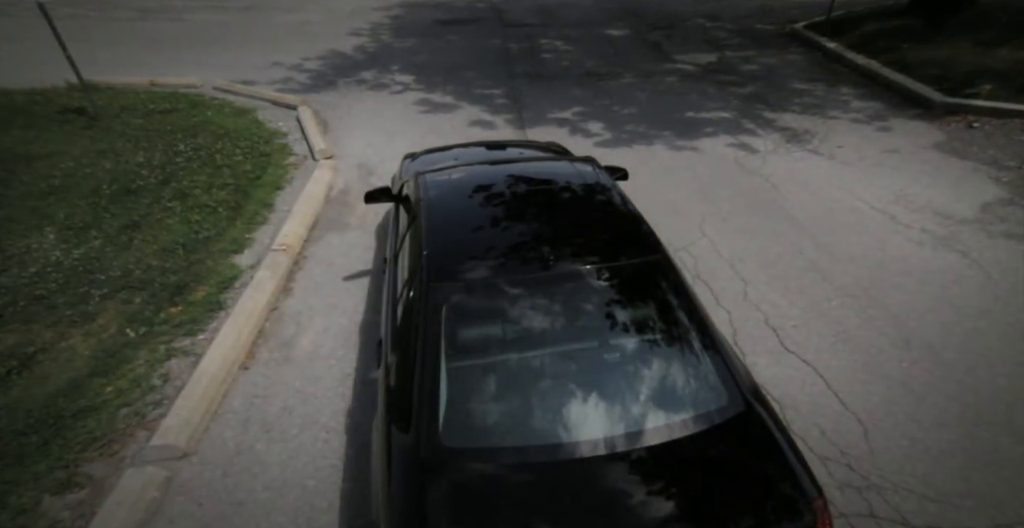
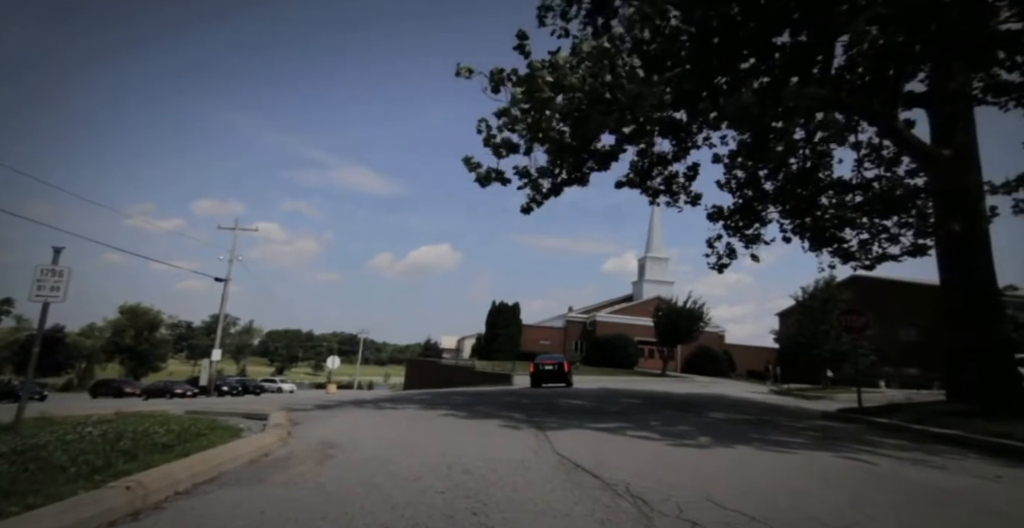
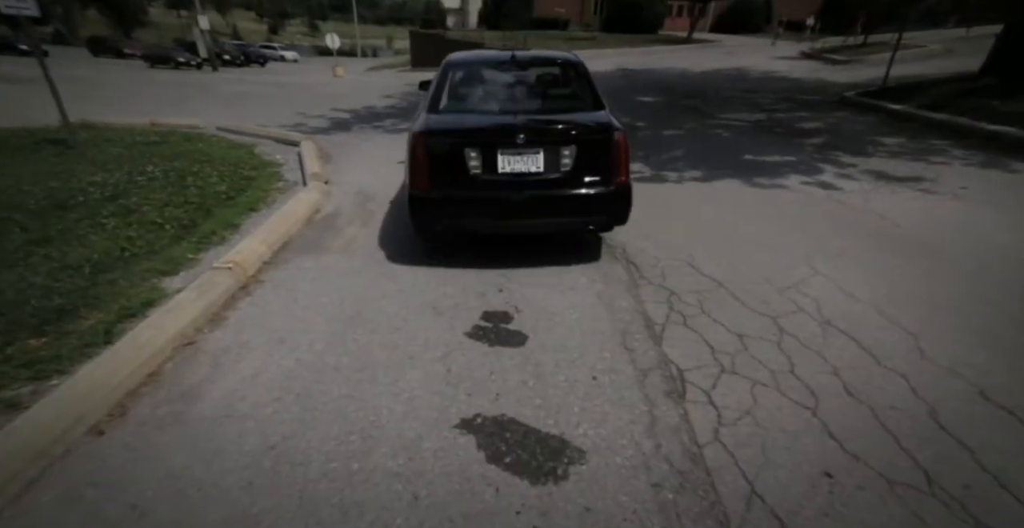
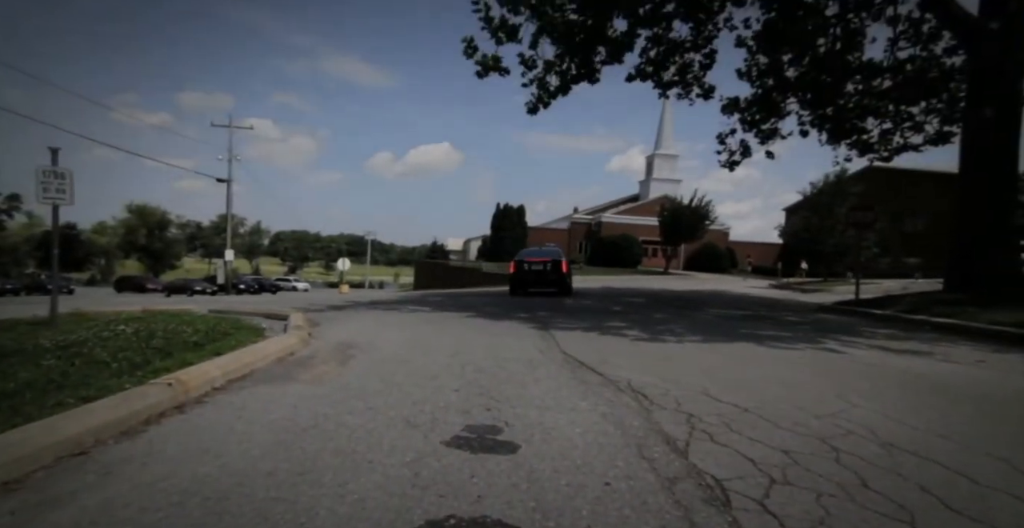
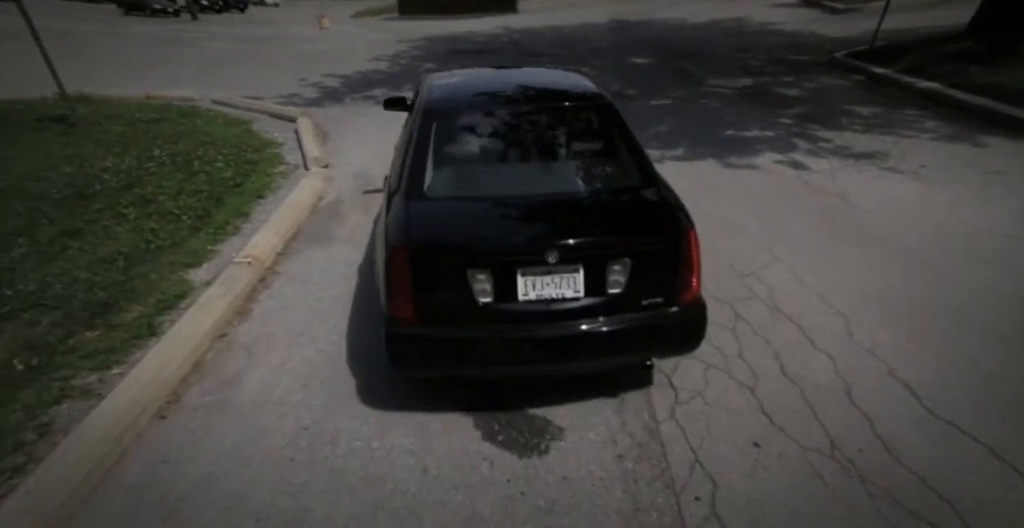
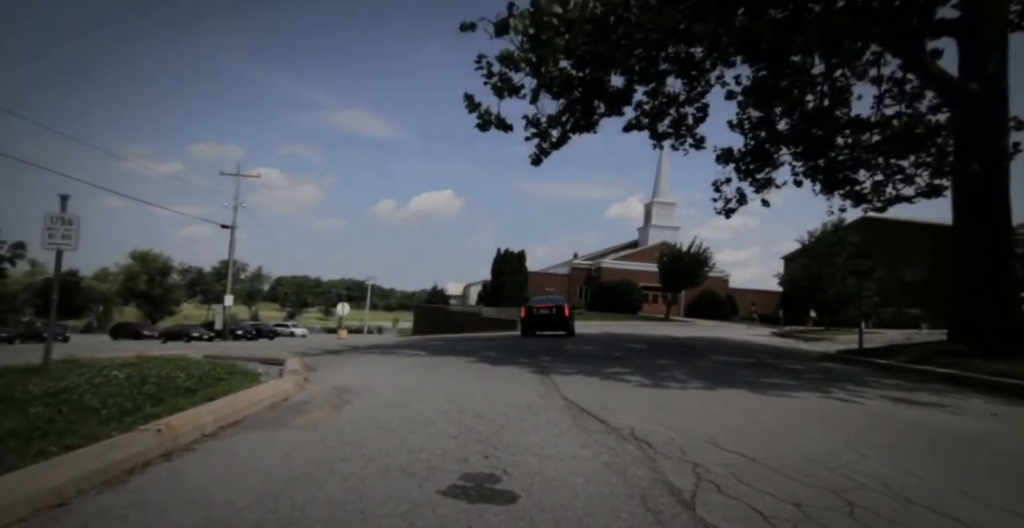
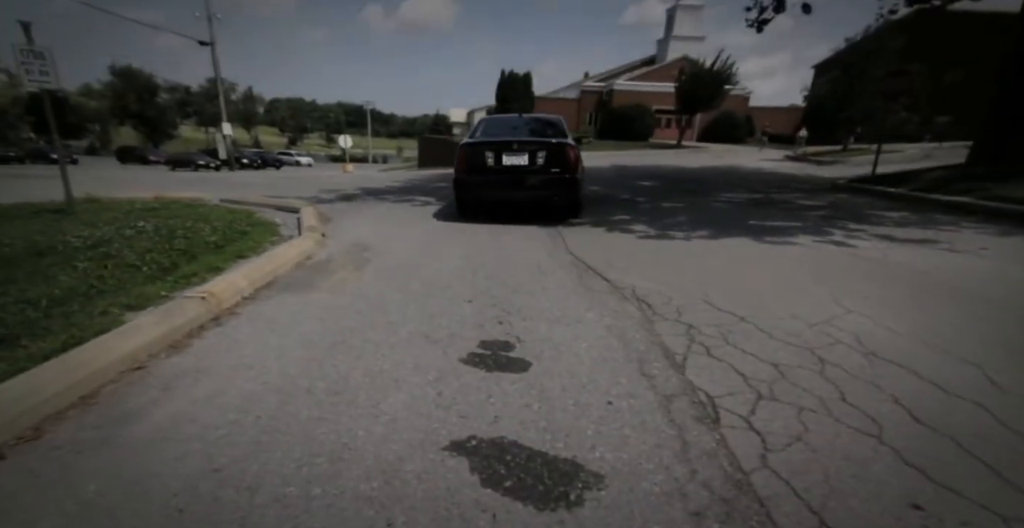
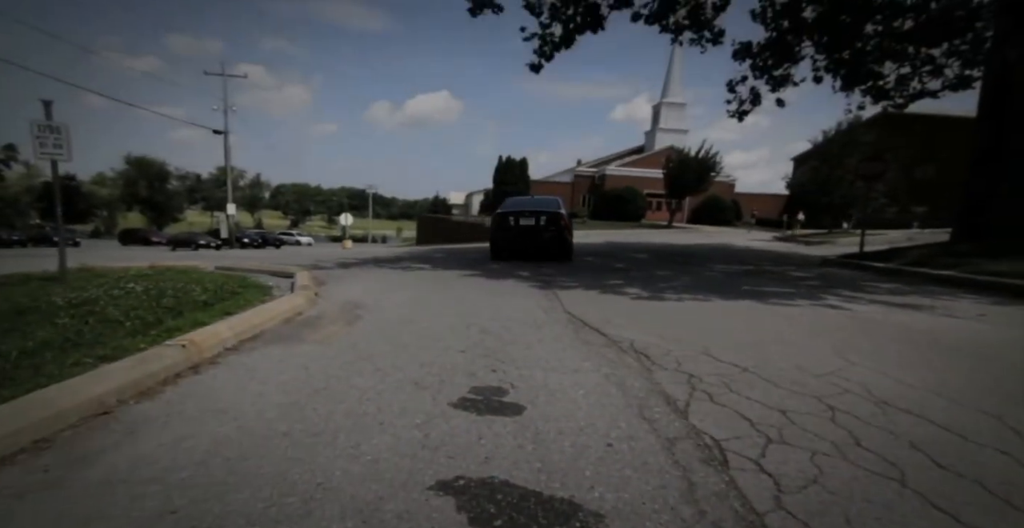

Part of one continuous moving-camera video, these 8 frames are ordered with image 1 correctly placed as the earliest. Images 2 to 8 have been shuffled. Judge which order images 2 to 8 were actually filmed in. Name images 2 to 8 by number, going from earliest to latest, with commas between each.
5, 3, 7, 8, 4, 6, 2
